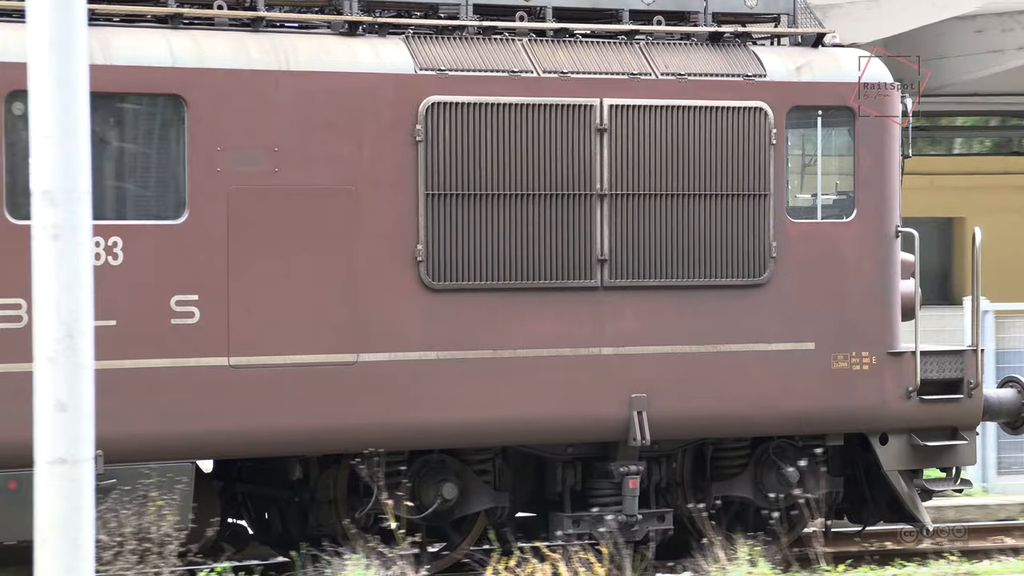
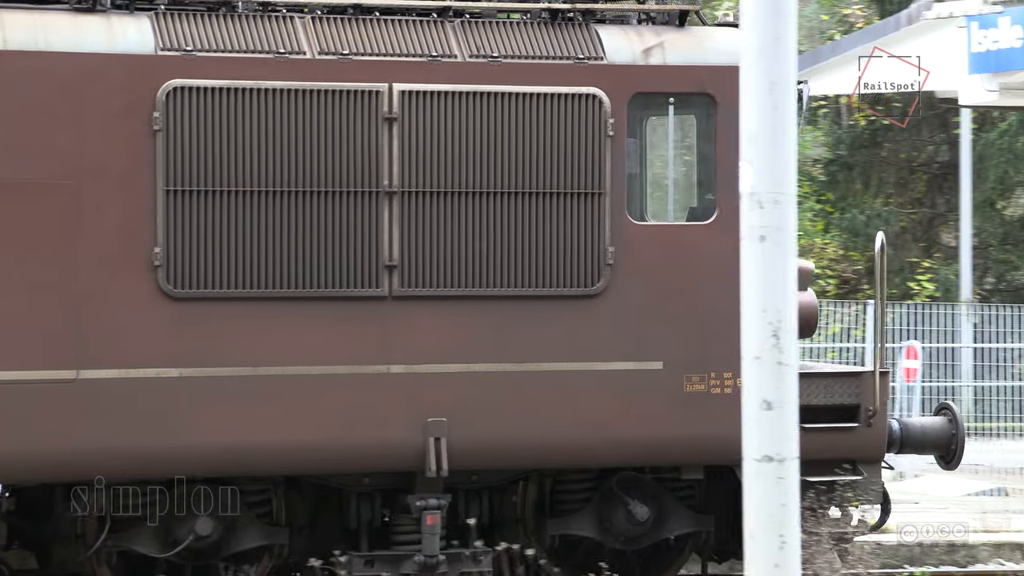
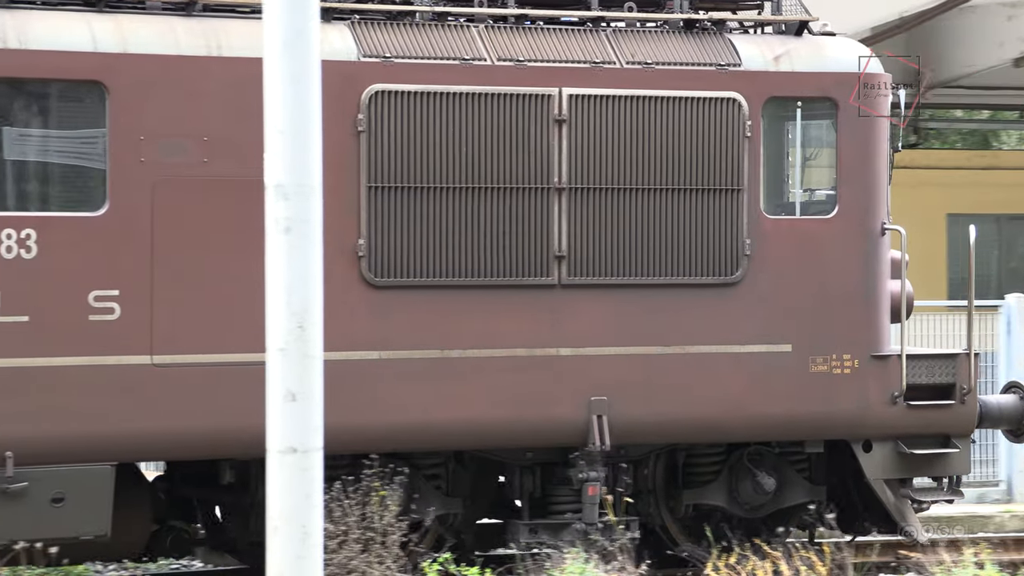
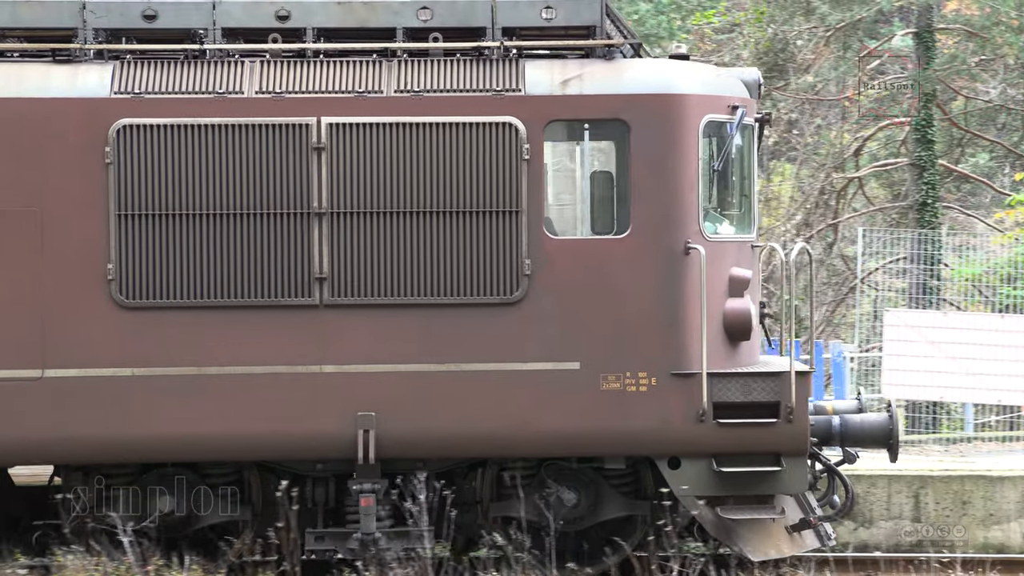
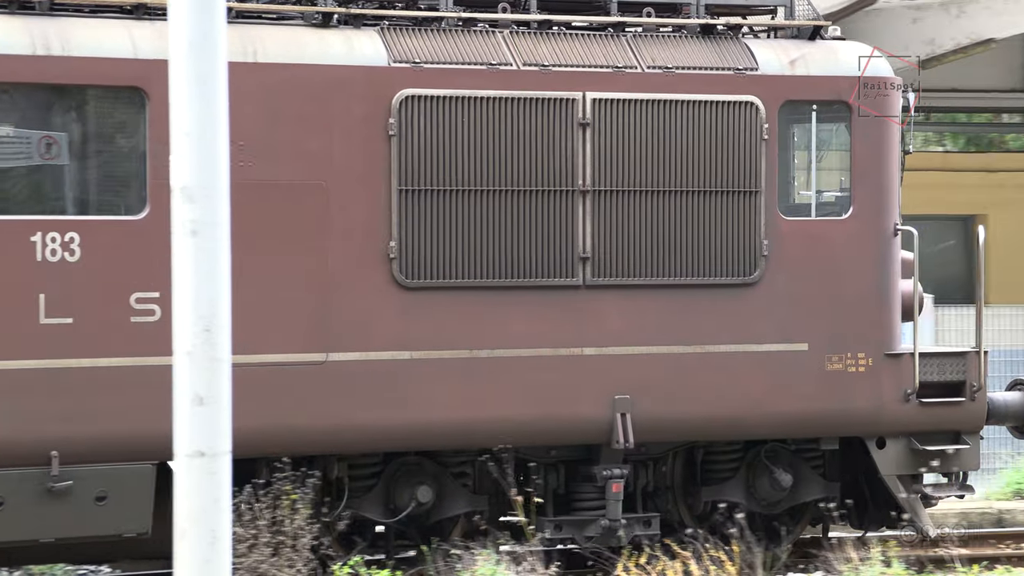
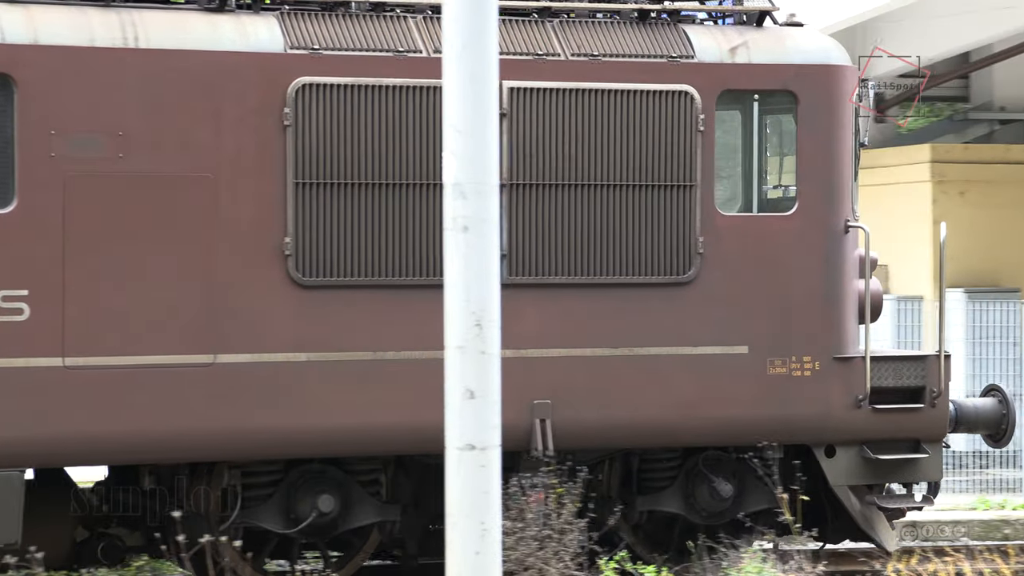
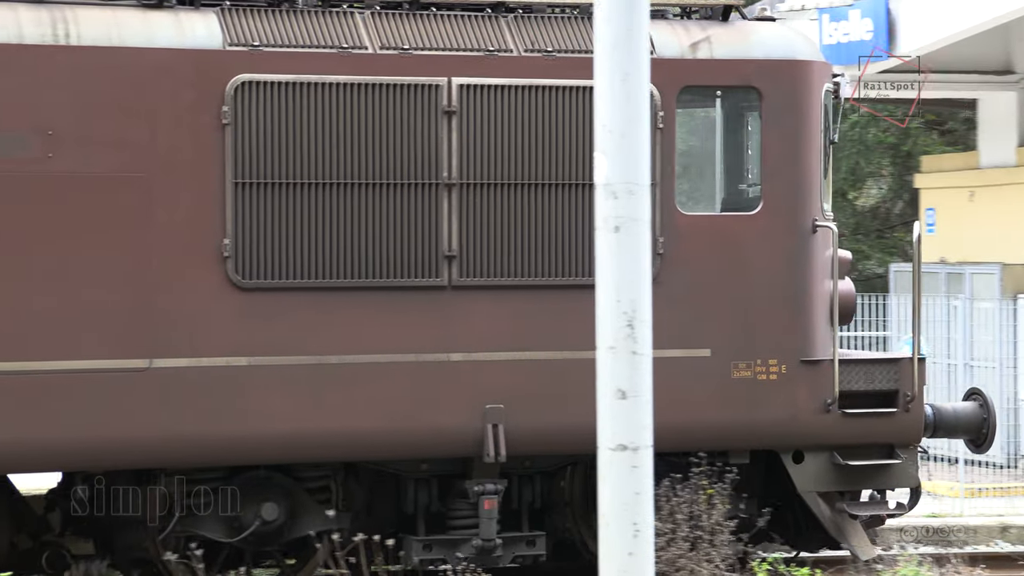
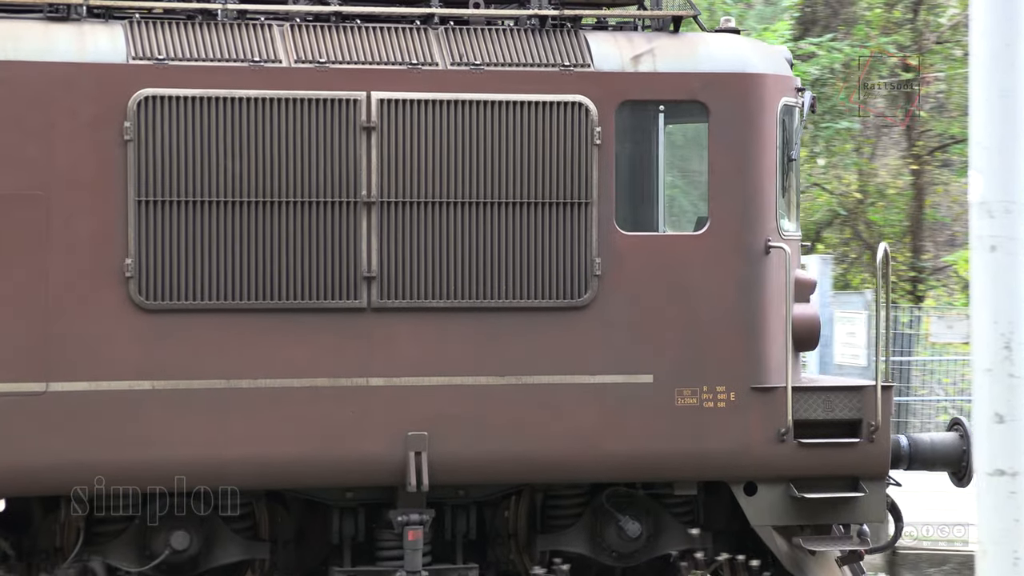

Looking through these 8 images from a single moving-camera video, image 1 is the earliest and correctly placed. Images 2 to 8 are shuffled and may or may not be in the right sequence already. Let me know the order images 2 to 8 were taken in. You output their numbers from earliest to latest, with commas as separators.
5, 3, 6, 7, 2, 8, 4
